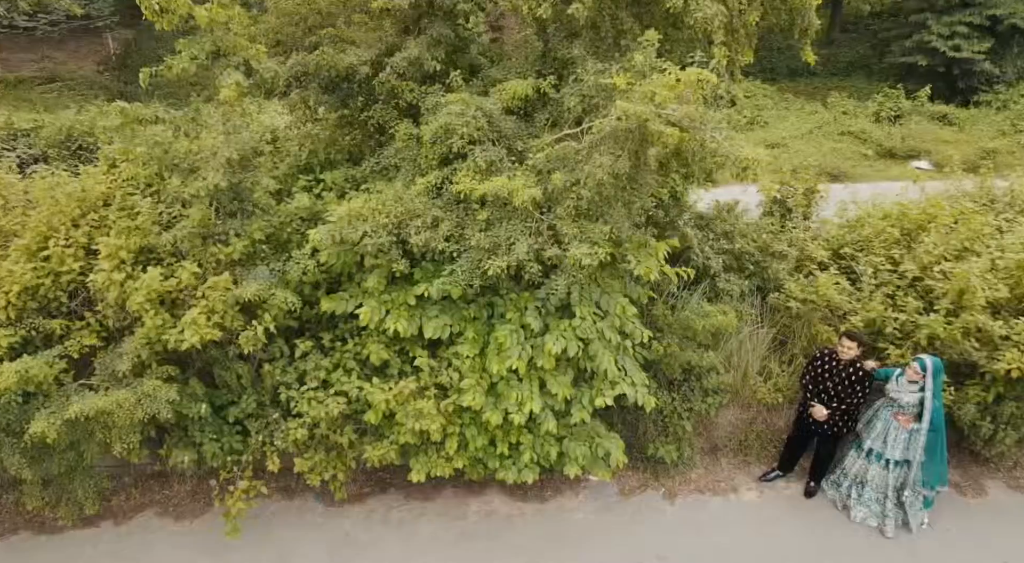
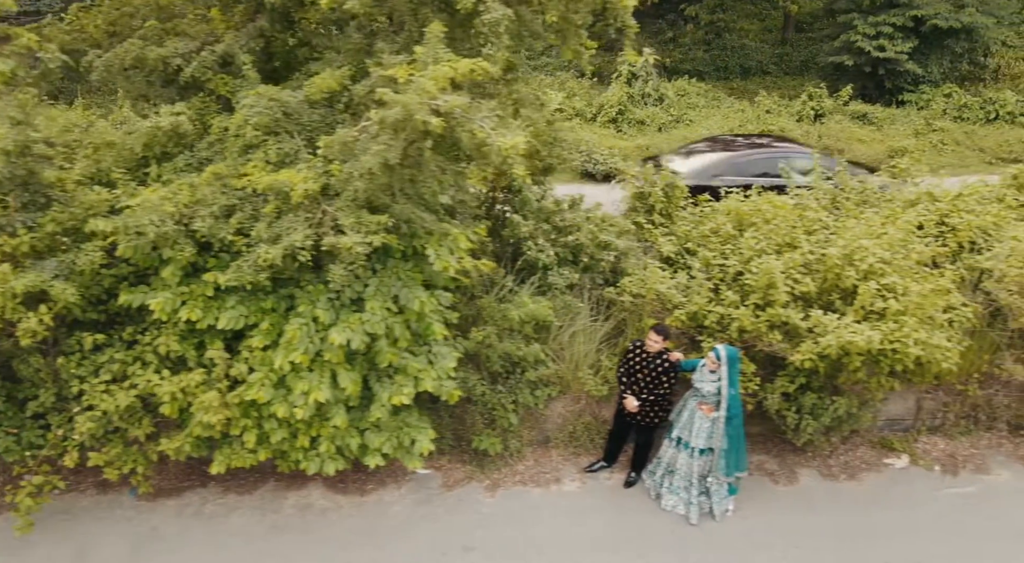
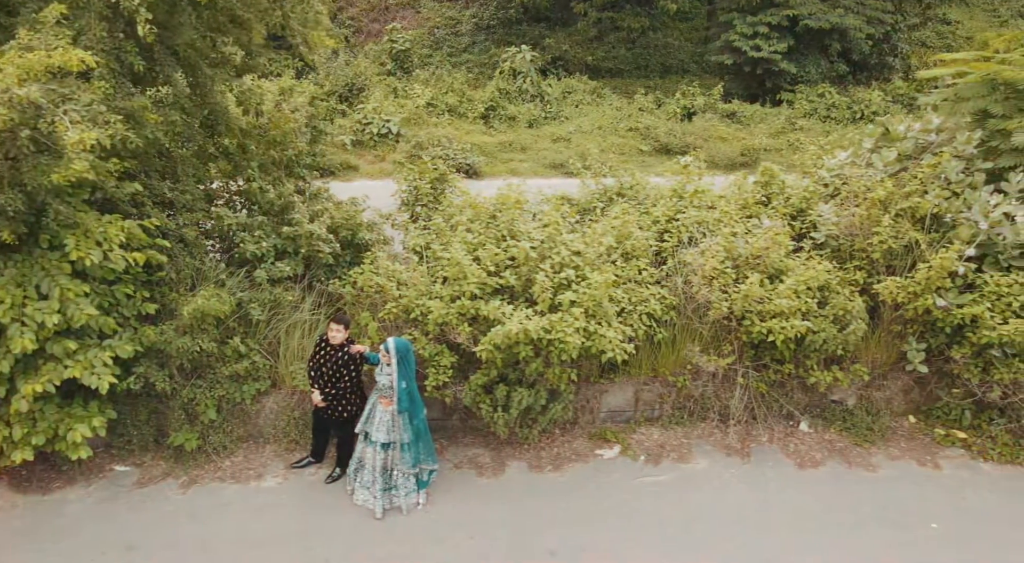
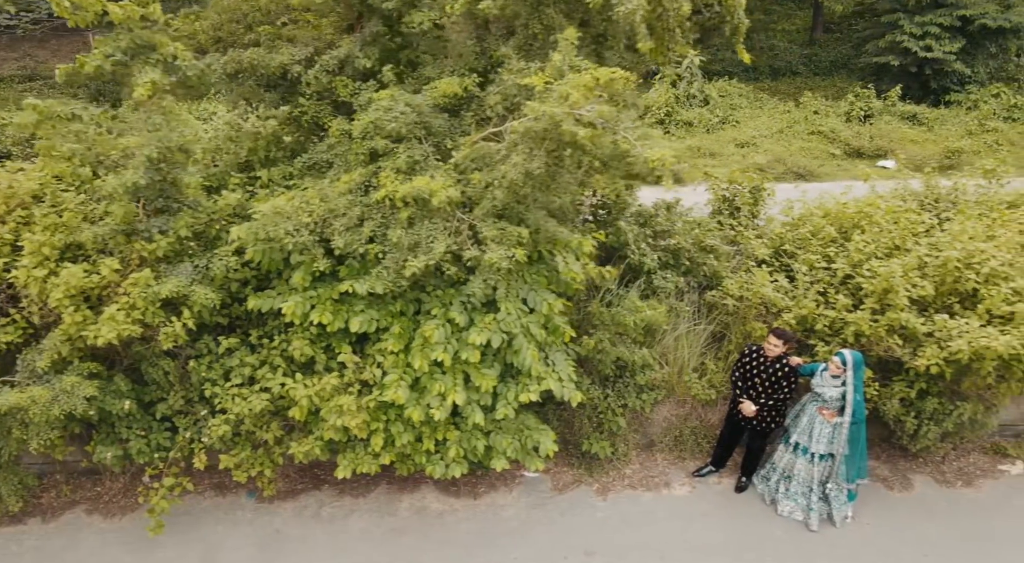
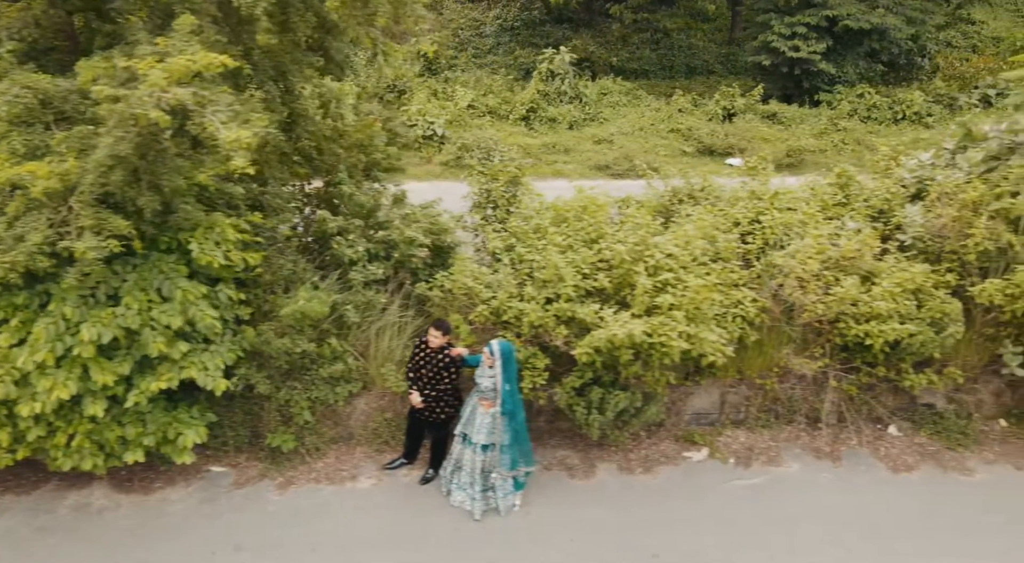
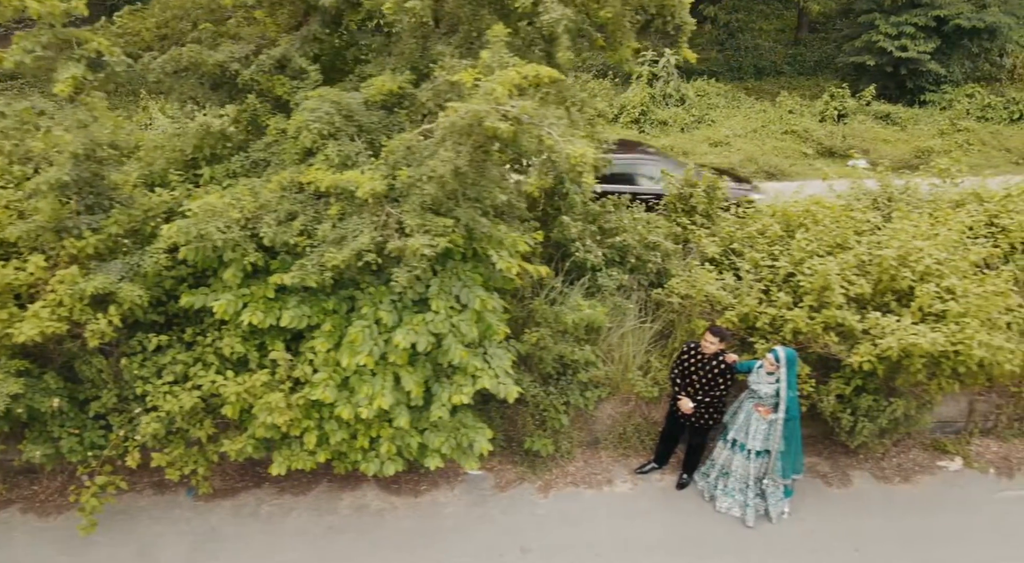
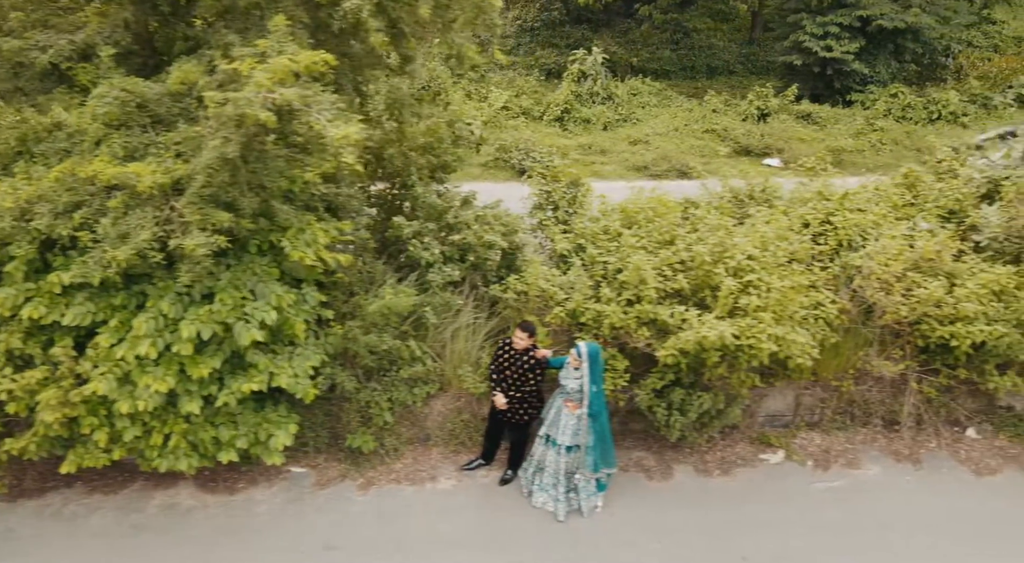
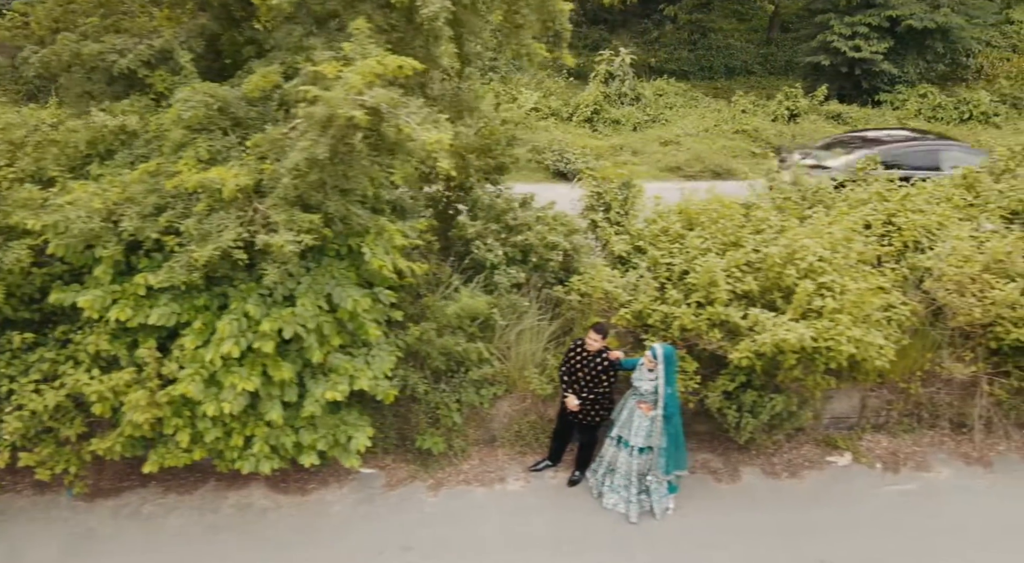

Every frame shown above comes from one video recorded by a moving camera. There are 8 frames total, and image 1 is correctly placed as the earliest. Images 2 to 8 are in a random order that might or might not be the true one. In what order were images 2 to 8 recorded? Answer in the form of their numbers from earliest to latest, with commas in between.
4, 6, 2, 8, 7, 5, 3
